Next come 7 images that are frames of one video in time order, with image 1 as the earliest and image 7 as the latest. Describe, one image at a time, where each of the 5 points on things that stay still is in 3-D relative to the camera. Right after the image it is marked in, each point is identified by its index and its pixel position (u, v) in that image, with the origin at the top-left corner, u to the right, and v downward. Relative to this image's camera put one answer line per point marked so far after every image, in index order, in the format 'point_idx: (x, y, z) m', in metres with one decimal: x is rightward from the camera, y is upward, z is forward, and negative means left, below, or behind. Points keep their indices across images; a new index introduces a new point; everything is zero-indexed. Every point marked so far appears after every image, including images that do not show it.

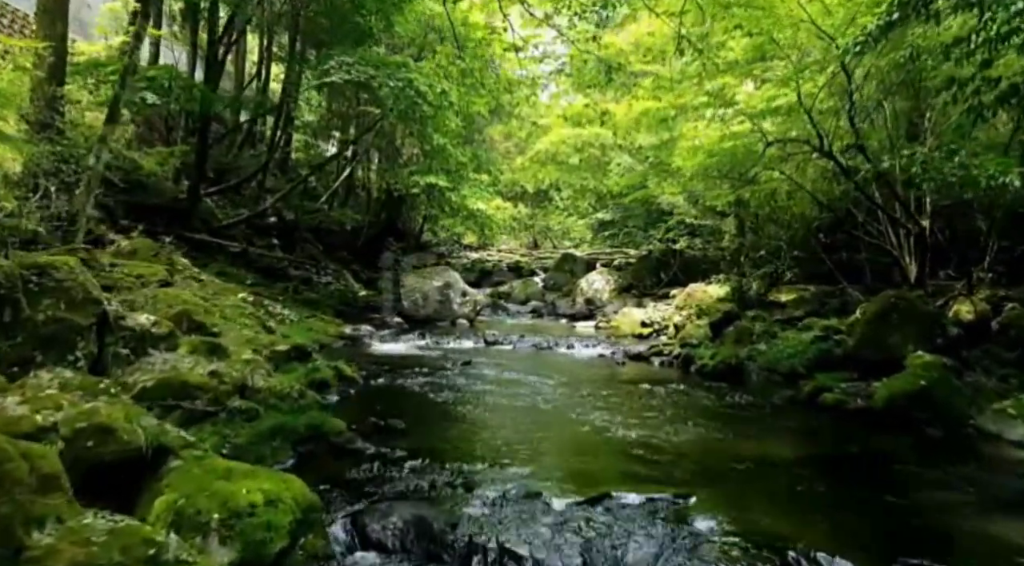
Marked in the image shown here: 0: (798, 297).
0: (+5.9, -0.3, +14.9) m
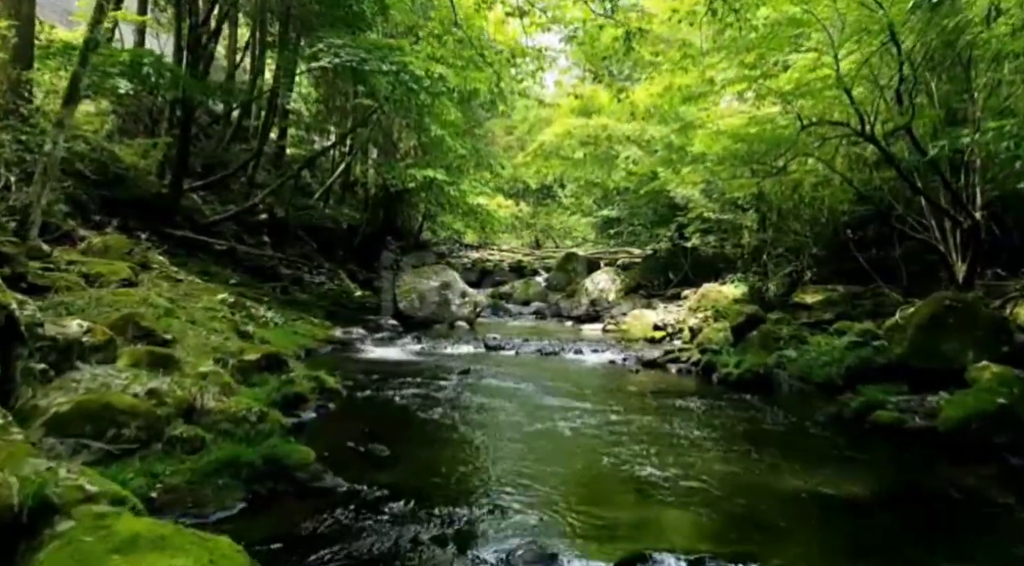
0: (+5.9, -0.3, +13.7) m
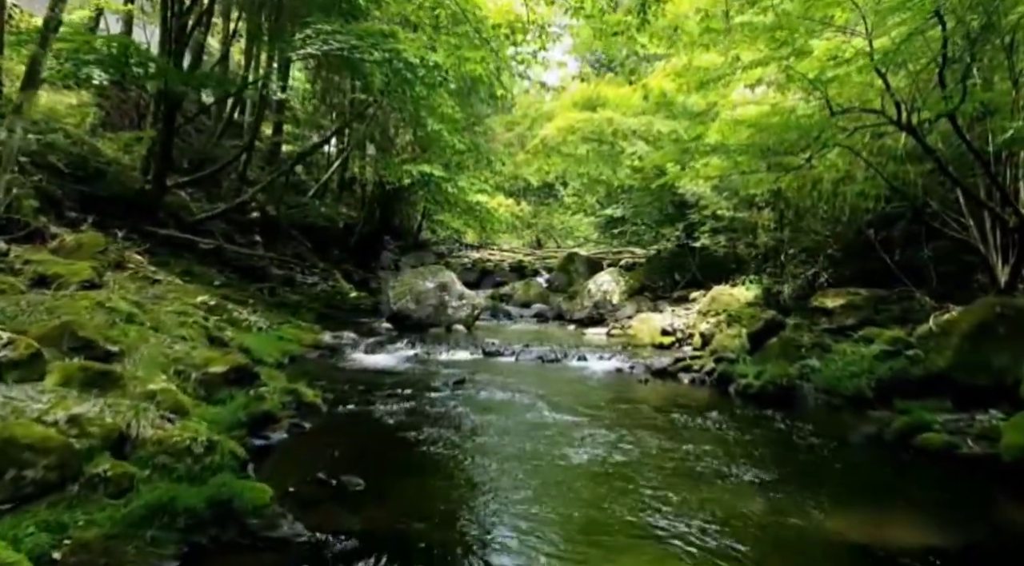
0: (+5.9, -0.3, +12.8) m
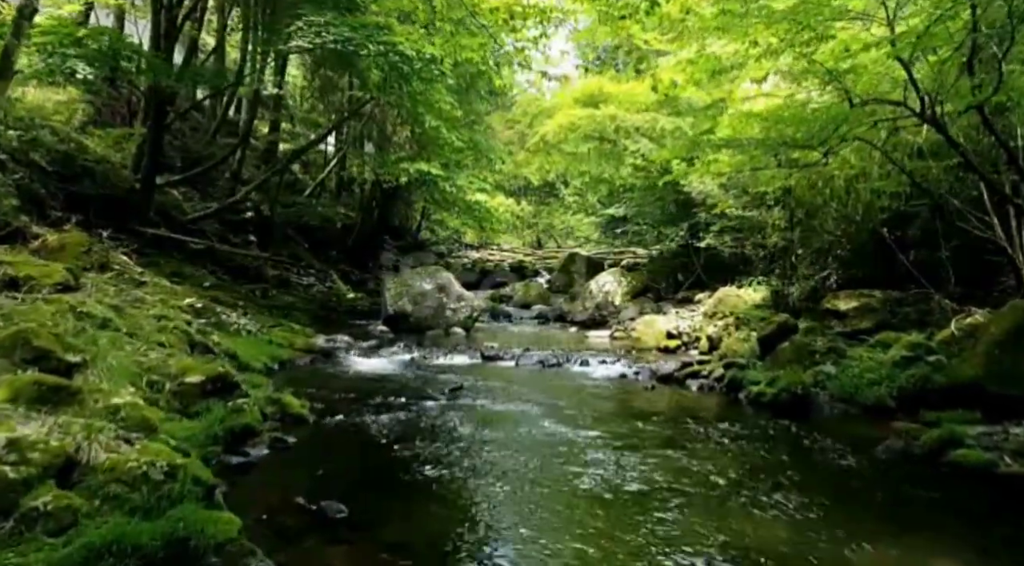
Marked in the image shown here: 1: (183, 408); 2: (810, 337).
0: (+5.9, -0.4, +12.3) m
1: (-2.9, -1.1, +6.5) m
2: (+4.6, -0.8, +11.3) m
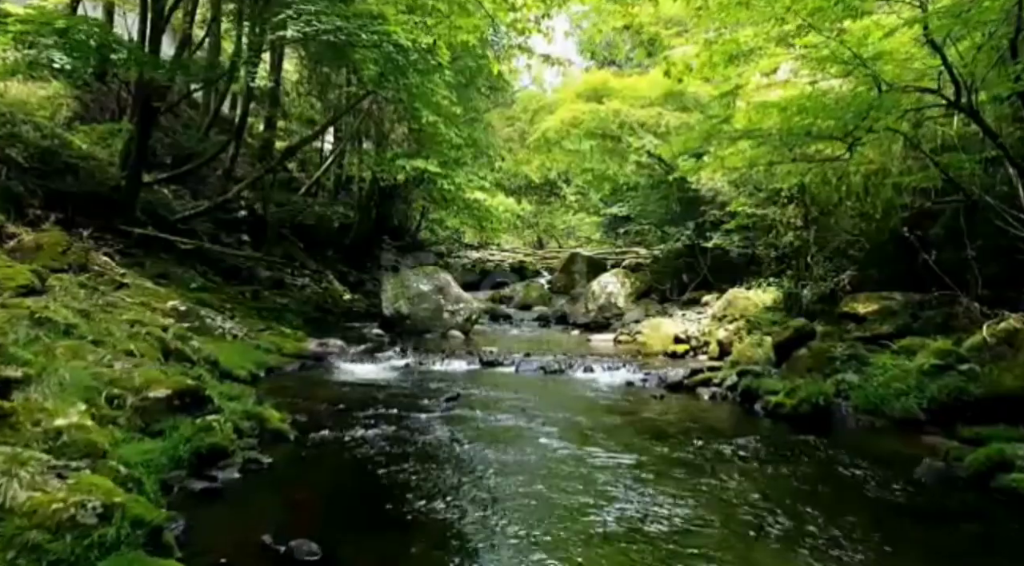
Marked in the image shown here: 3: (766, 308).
0: (+5.9, -0.4, +11.6) m
1: (-3.0, -1.1, +5.8) m
2: (+4.6, -0.9, +10.6) m
3: (+5.1, -0.5, +14.6) m
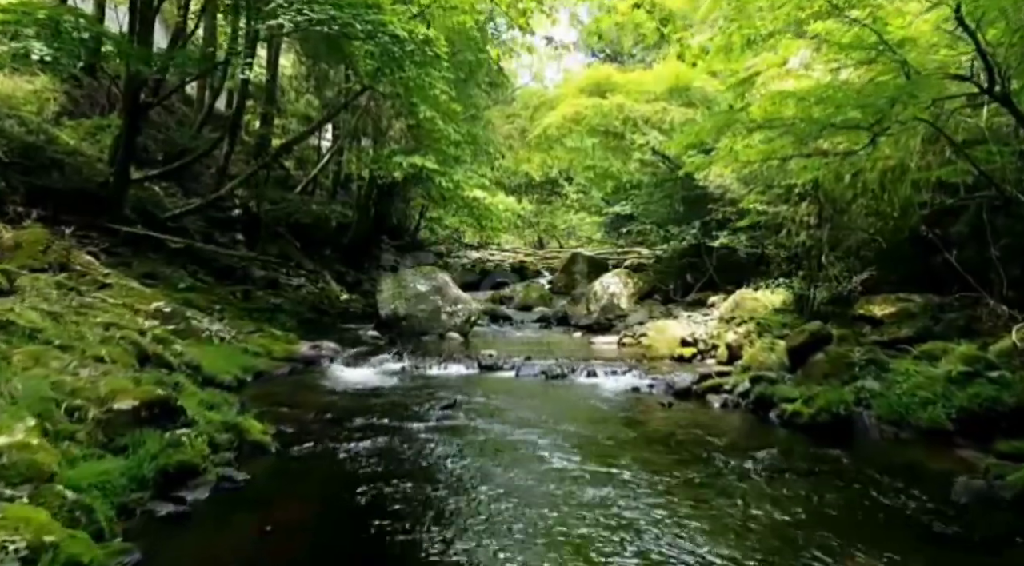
0: (+5.9, -0.4, +11.1) m
1: (-3.0, -1.2, +5.3) m
2: (+4.6, -0.9, +10.0) m
3: (+5.1, -0.5, +14.0) m
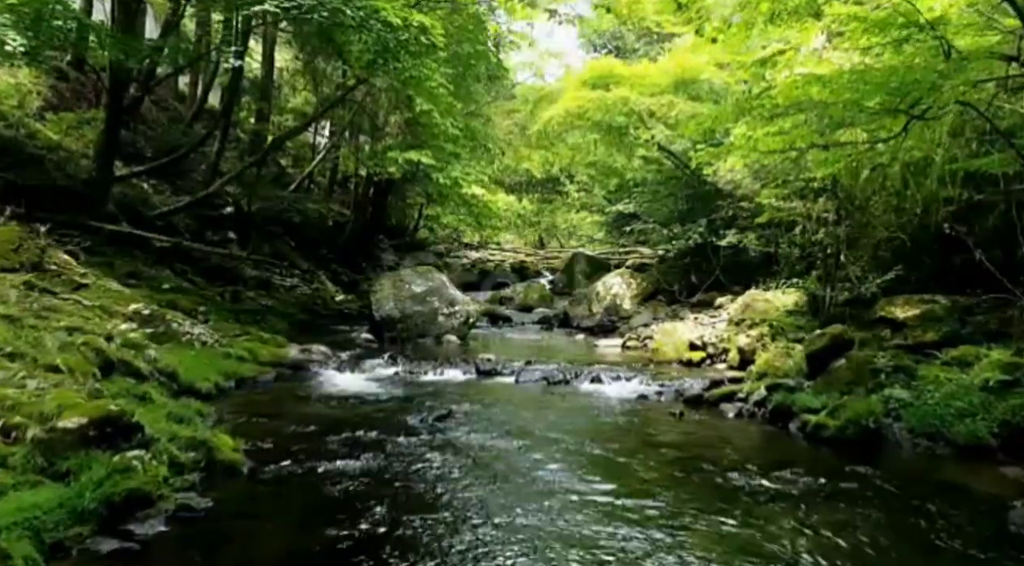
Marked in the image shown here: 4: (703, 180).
0: (+5.9, -0.4, +10.4) m
1: (-3.0, -1.2, +4.6) m
2: (+4.6, -0.9, +9.4) m
3: (+5.1, -0.6, +13.4) m
4: (+5.1, +2.7, +20.1) m
